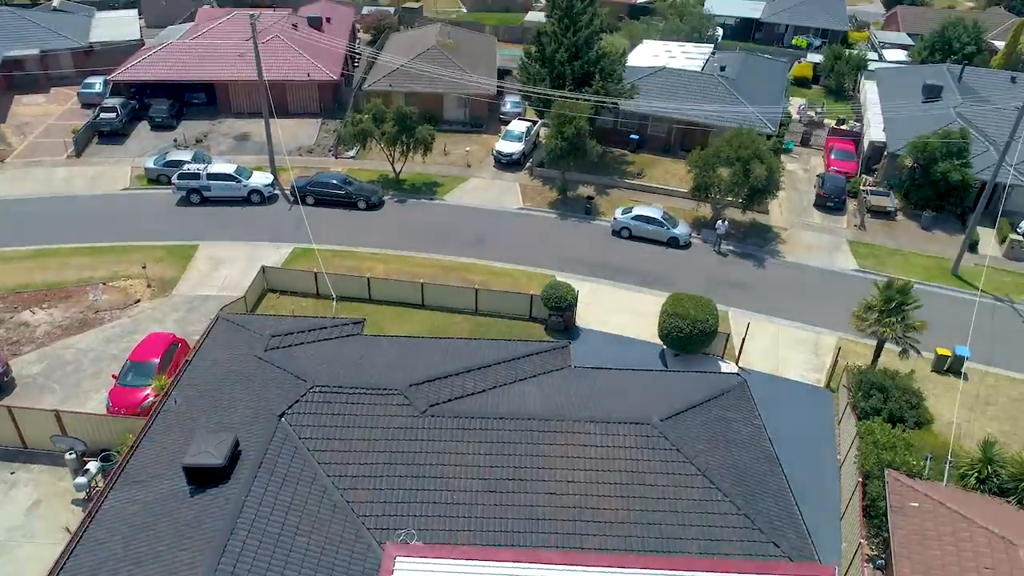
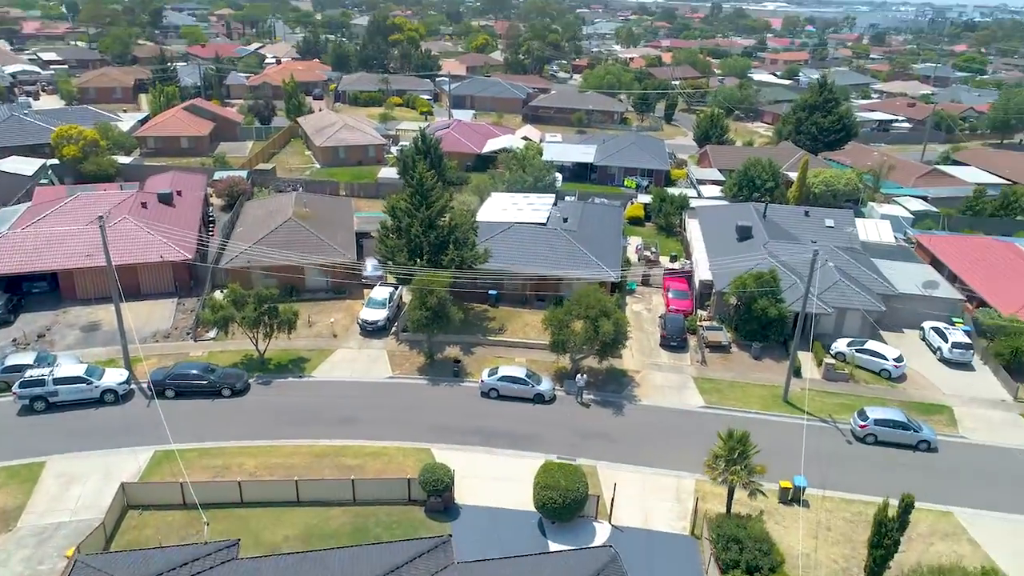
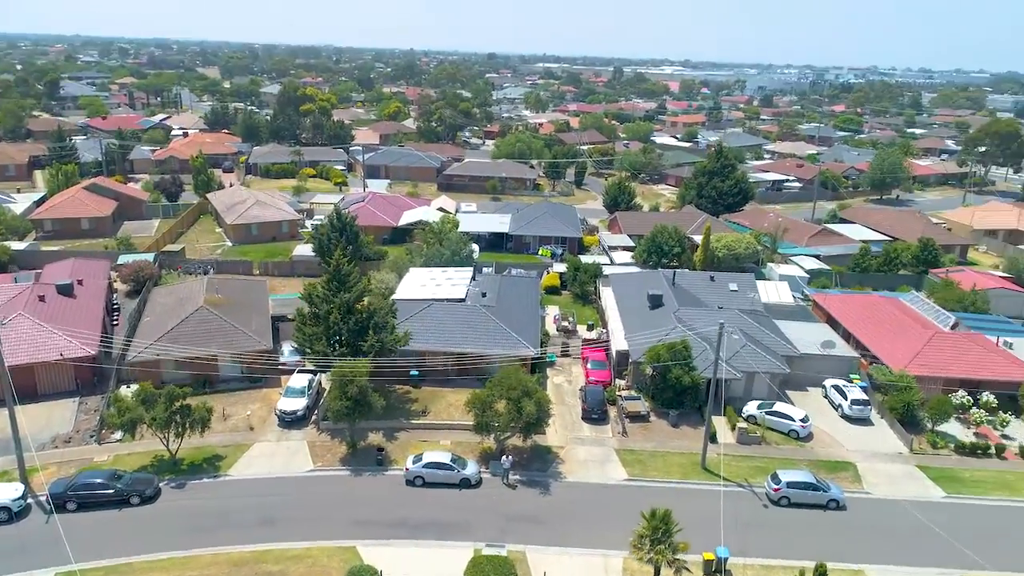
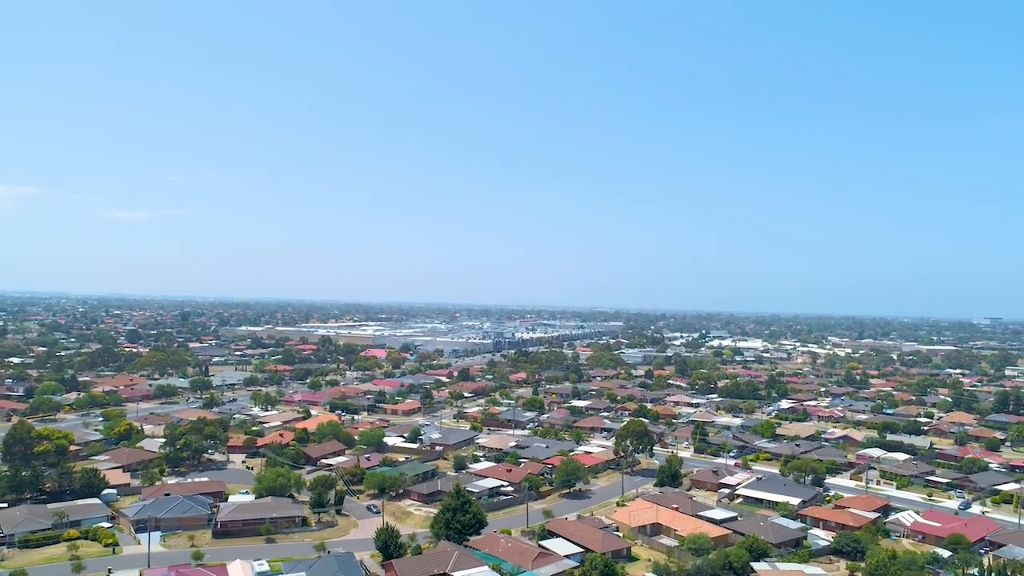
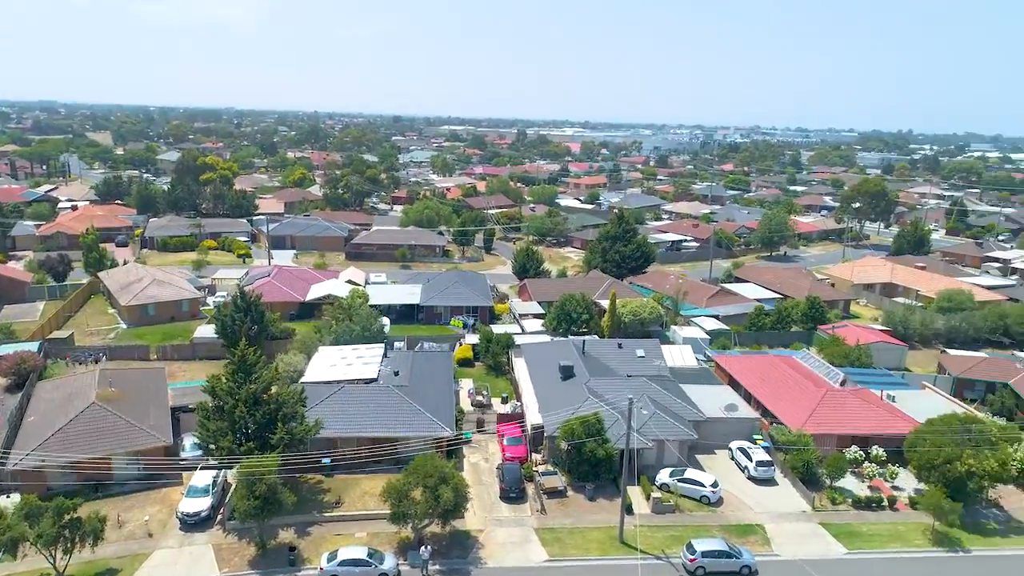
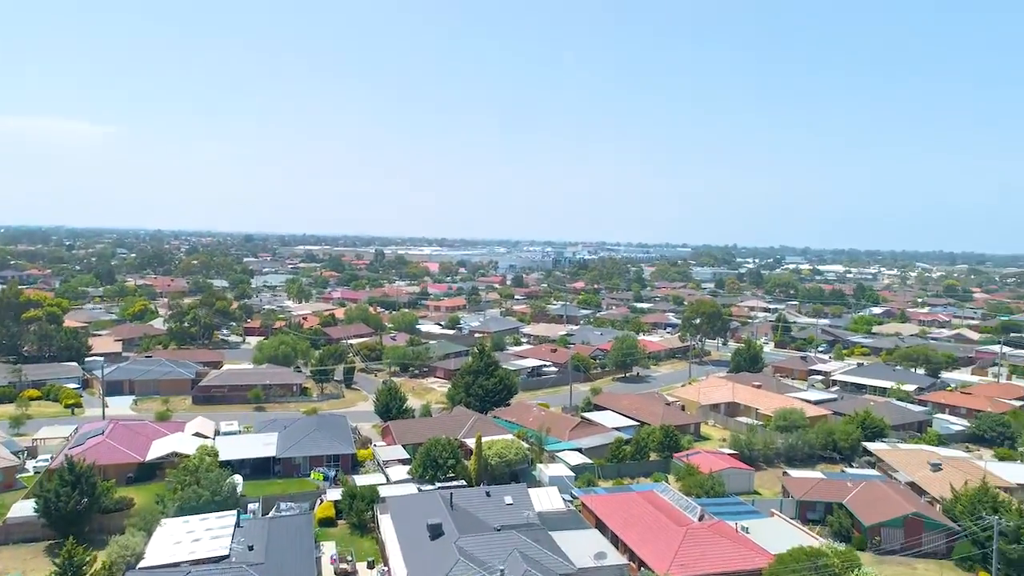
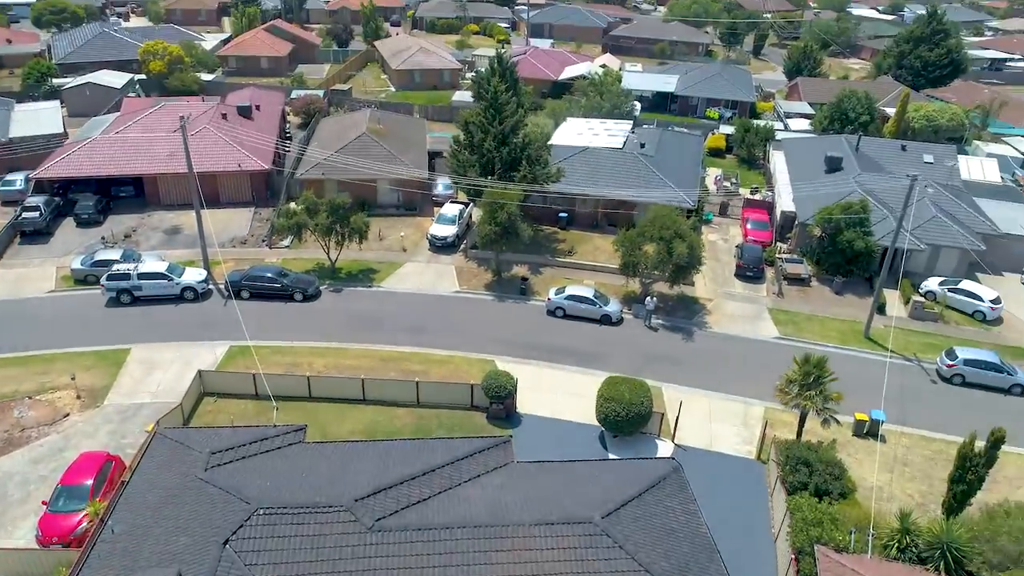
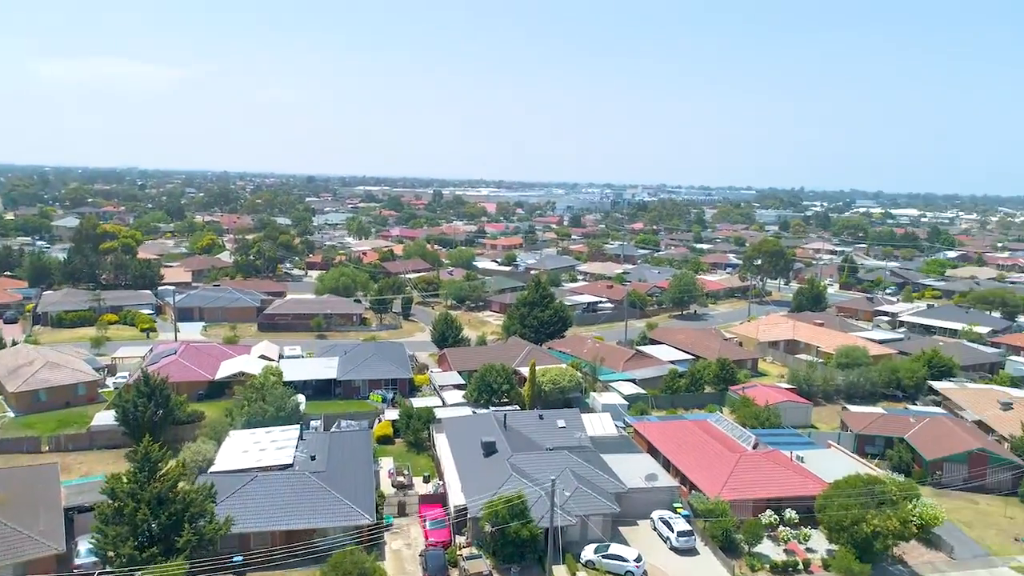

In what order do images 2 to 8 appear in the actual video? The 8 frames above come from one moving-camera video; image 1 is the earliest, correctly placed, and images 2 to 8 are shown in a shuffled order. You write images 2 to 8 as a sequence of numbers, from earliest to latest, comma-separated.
7, 2, 3, 5, 8, 6, 4
